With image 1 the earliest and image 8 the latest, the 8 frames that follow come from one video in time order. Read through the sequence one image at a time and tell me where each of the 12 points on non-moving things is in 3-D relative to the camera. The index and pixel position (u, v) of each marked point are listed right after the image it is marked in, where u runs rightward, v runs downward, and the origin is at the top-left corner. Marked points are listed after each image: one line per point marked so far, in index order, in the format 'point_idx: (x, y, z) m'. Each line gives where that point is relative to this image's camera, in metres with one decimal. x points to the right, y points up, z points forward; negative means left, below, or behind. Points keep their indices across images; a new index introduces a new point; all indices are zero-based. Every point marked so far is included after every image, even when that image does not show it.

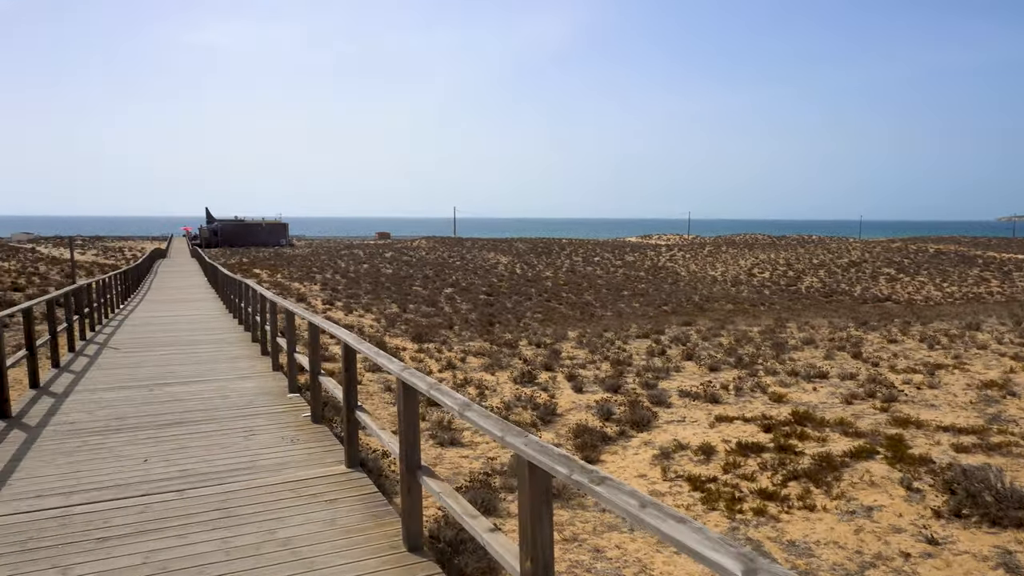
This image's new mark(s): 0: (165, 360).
0: (-3.3, -0.7, +6.8) m
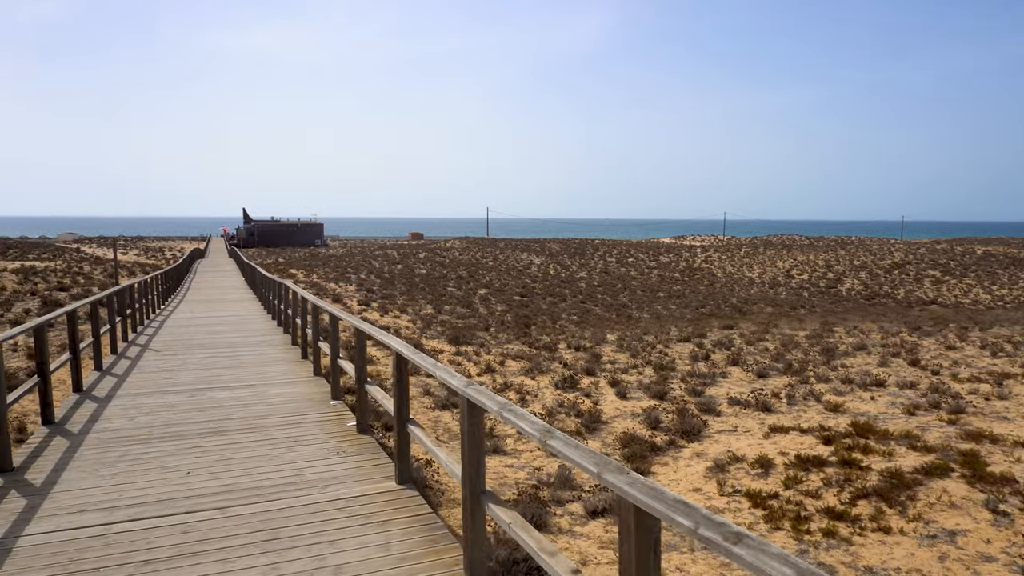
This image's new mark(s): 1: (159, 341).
0: (-2.9, -0.7, +6.7) m
1: (-4.1, -0.6, +8.2) m
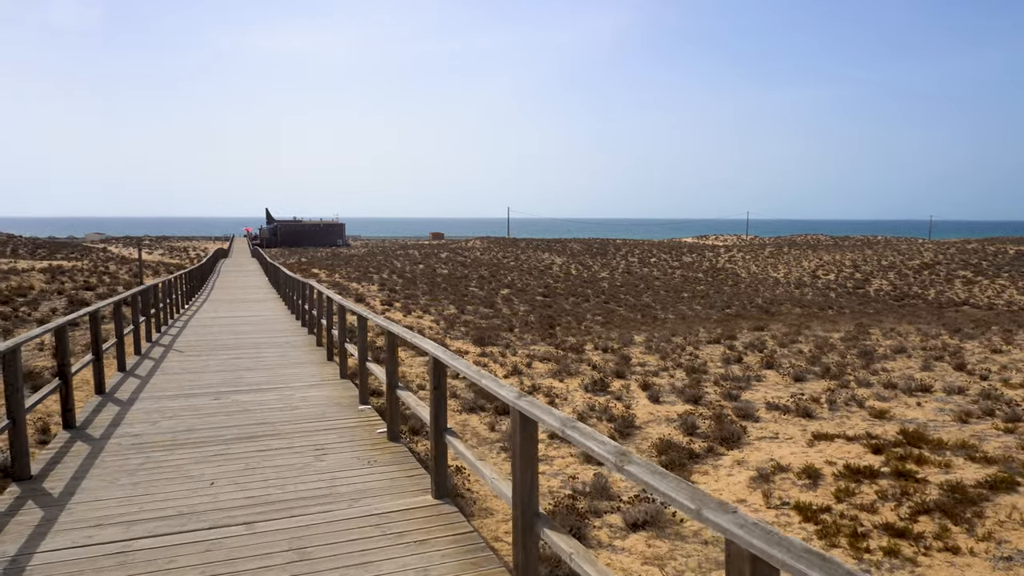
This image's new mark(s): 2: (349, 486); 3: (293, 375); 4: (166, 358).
0: (-2.6, -0.7, +6.6) m
1: (-3.8, -0.6, +8.1) m
2: (-0.7, -0.9, +3.2) m
3: (-1.9, -0.7, +6.1) m
4: (-3.4, -0.7, +7.0) m
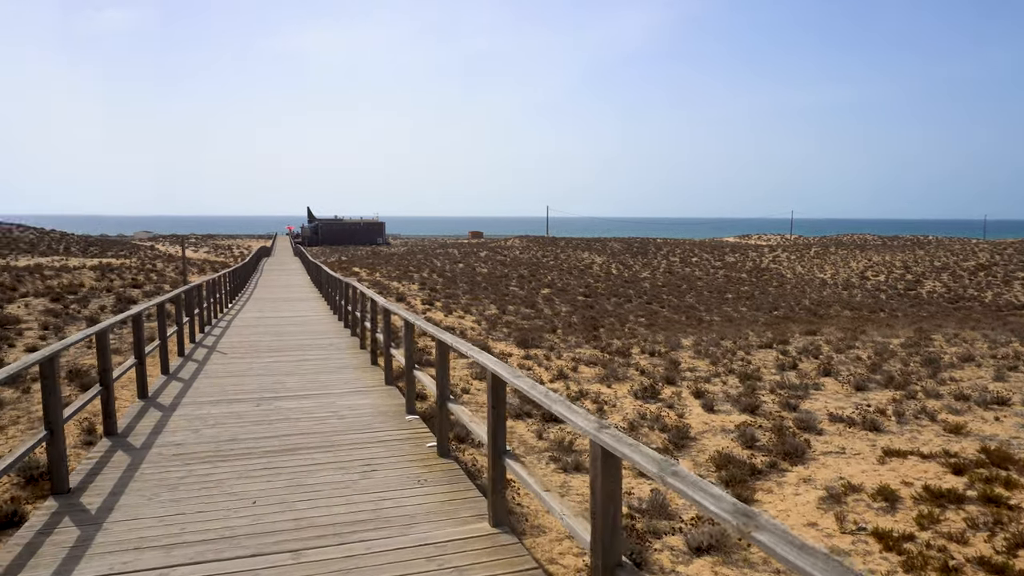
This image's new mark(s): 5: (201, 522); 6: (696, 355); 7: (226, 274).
0: (-2.2, -0.7, +6.4) m
1: (-3.2, -0.6, +8.0) m
2: (-0.5, -0.9, +3.0) m
3: (-1.4, -0.8, +5.9) m
4: (-2.9, -0.7, +6.9) m
5: (-1.3, -1.0, +2.9) m
6: (+3.1, -1.1, +11.9) m
7: (-5.7, +0.3, +14.2) m
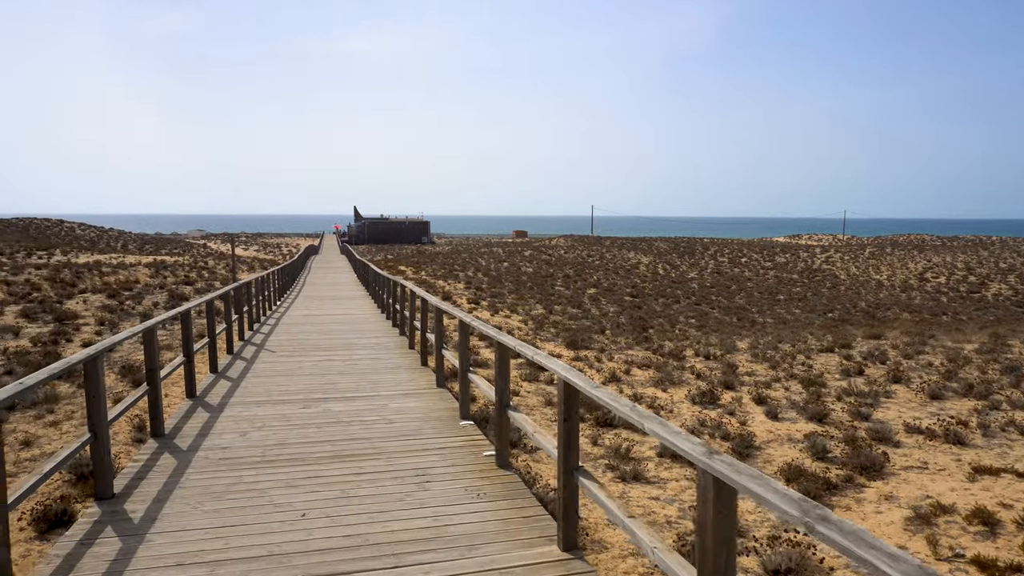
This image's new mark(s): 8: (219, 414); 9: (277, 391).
0: (-1.7, -0.7, +6.3) m
1: (-2.6, -0.6, +8.0) m
2: (-0.2, -0.9, +2.8) m
3: (-1.0, -0.8, +5.7) m
4: (-2.4, -0.7, +6.8) m
5: (-1.0, -0.9, +2.7) m
6: (+3.9, -1.1, +11.5) m
7: (-4.7, +0.3, +14.2) m
8: (-1.9, -0.8, +4.6) m
9: (-1.7, -0.8, +5.3) m
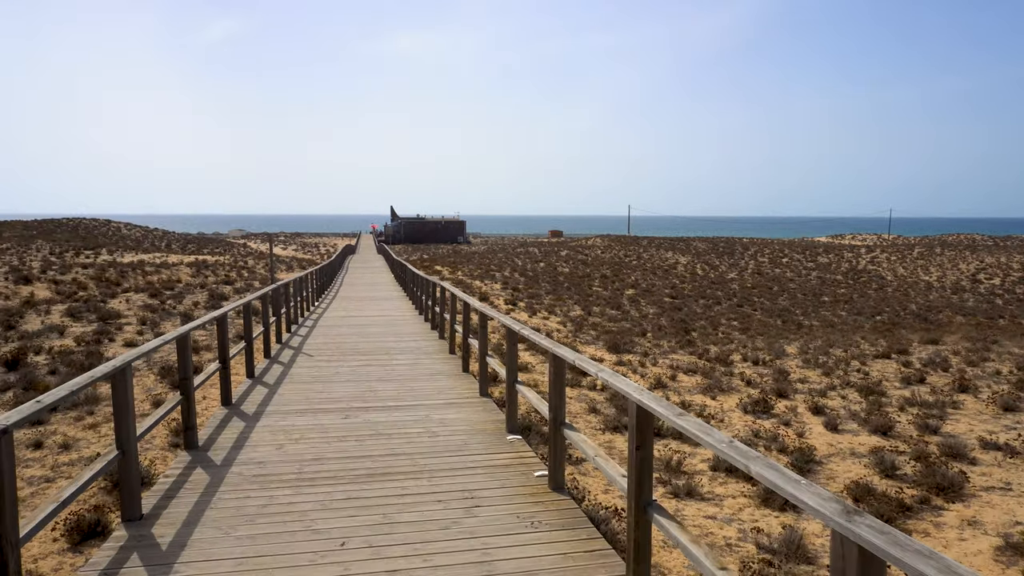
0: (-1.3, -0.7, +6.1) m
1: (-2.2, -0.6, +7.8) m
2: (0.0, -1.0, +2.5) m
3: (-0.6, -0.8, +5.4) m
4: (-2.0, -0.7, +6.6) m
5: (-0.8, -1.0, +2.5) m
6: (+4.5, -1.2, +11.0) m
7: (-3.9, +0.3, +14.1) m
8: (-1.6, -0.8, +4.4) m
9: (-1.4, -0.8, +5.1) m
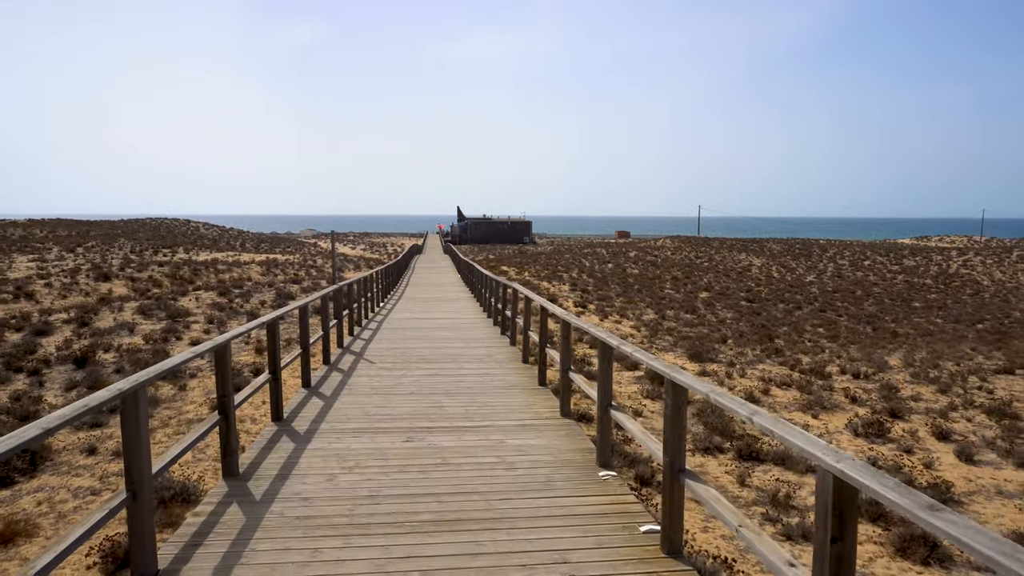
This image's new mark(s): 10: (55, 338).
0: (-0.7, -0.7, +5.5) m
1: (-1.4, -0.6, +7.3) m
2: (+0.3, -1.0, +1.8) m
3: (-0.1, -0.8, +4.8) m
4: (-1.3, -0.7, +6.1) m
5: (-0.5, -1.0, +1.8) m
6: (+5.6, -1.3, +9.8) m
7: (-2.6, +0.3, +13.7) m
8: (-1.1, -0.8, +3.8) m
9: (-0.9, -0.8, +4.5) m
10: (-8.0, -0.9, +12.5) m
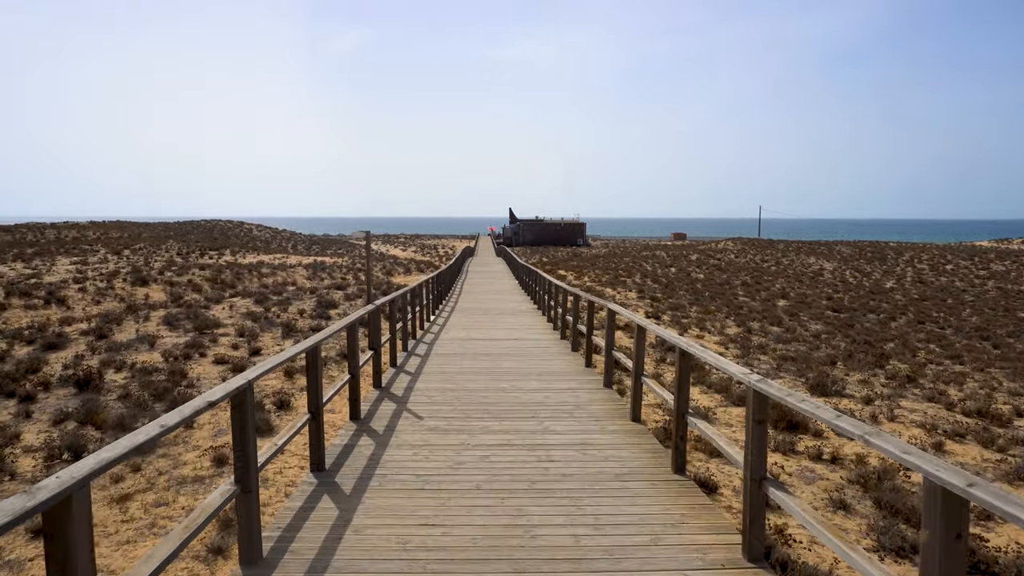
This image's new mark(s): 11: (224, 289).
0: (-0.1, -0.9, +3.5) m
1: (-0.7, -0.8, +5.4) m
2: (+0.6, -1.1, -0.2) m
3: (+0.5, -1.0, +2.8) m
4: (-0.7, -0.9, +4.2) m
5: (-0.2, -1.1, -0.1) m
6: (+6.4, -1.5, +7.4) m
7: (-1.4, +0.1, +11.9) m
8: (-0.6, -1.0, +1.9) m
9: (-0.3, -1.0, +2.6) m
10: (-6.9, -1.0, +11.0) m
11: (-7.8, 0.0, +19.2) m
